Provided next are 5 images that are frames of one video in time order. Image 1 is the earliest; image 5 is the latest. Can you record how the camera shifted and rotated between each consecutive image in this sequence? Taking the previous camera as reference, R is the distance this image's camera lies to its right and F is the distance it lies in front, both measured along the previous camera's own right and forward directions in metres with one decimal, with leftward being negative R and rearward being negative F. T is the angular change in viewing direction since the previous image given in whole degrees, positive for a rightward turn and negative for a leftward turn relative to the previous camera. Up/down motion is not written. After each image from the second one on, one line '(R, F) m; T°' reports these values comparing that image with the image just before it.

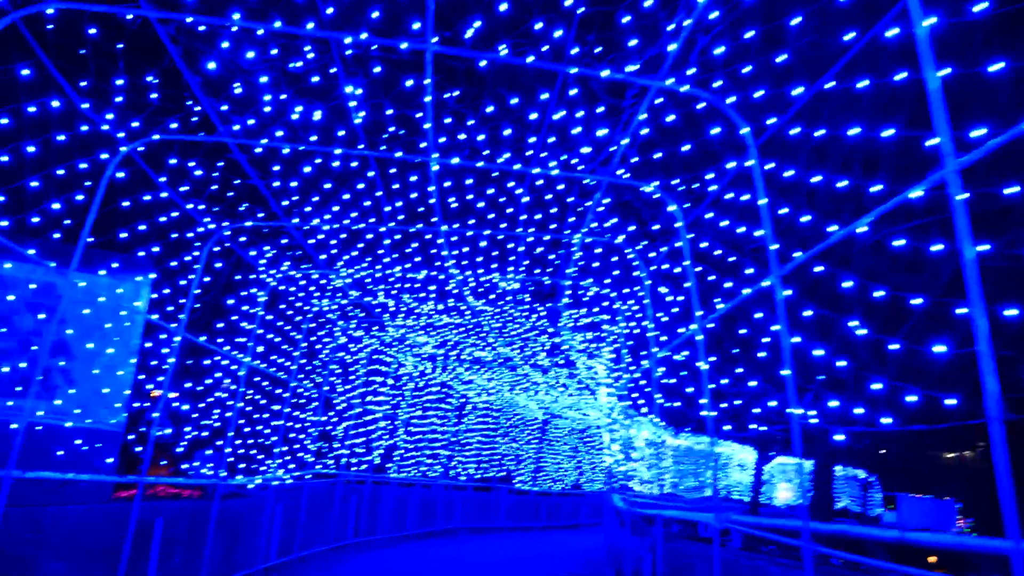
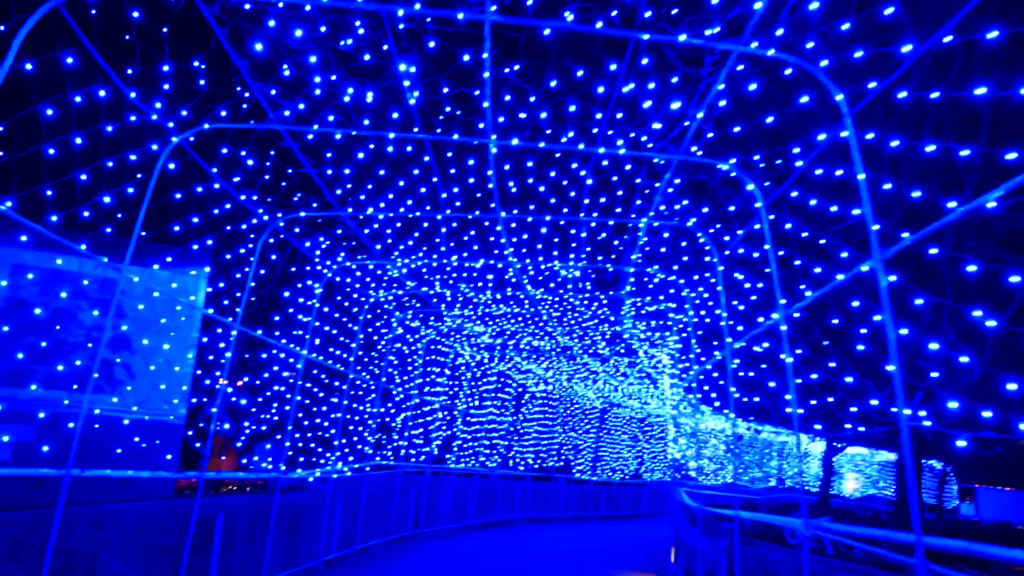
(-0.1, +0.3) m; -4°
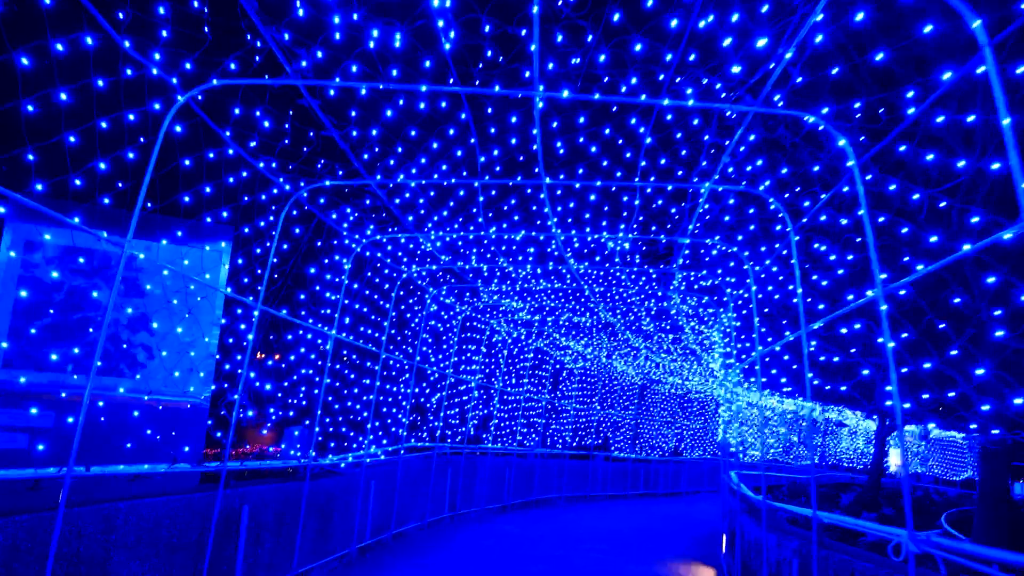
(-0.1, +0.7) m; -3°
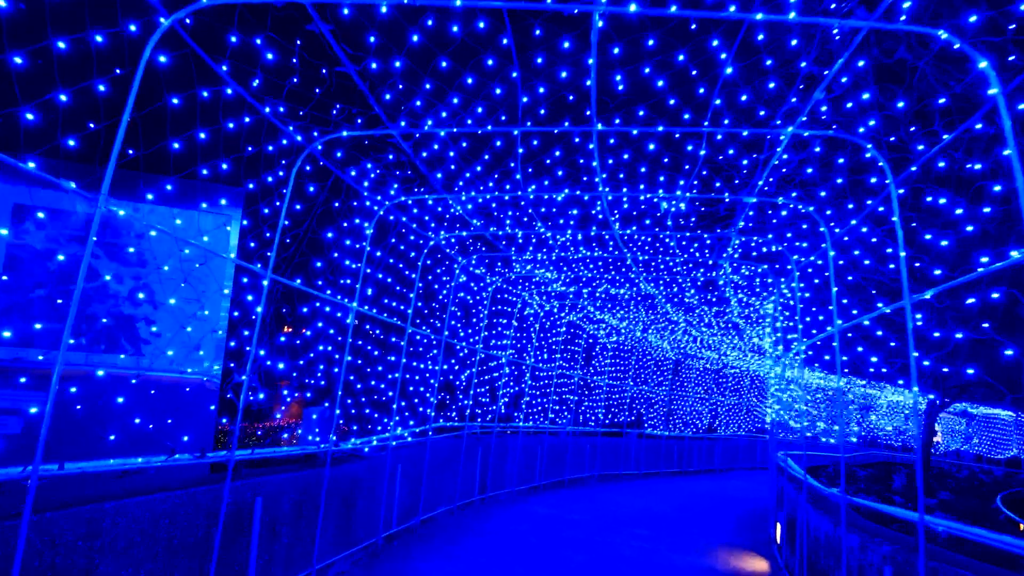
(-0.2, +0.8) m; -2°
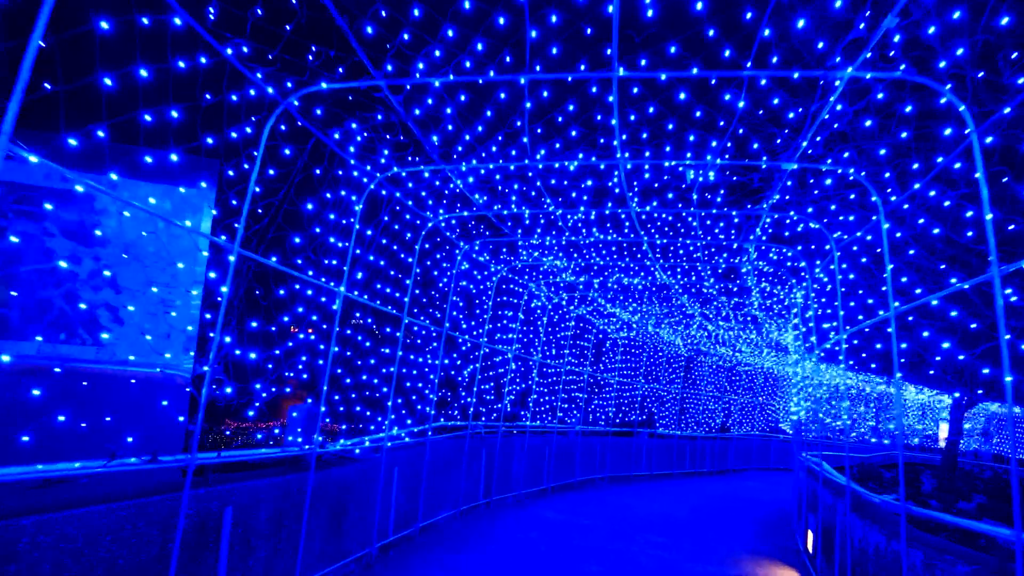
(0.0, +0.8) m; 0°
